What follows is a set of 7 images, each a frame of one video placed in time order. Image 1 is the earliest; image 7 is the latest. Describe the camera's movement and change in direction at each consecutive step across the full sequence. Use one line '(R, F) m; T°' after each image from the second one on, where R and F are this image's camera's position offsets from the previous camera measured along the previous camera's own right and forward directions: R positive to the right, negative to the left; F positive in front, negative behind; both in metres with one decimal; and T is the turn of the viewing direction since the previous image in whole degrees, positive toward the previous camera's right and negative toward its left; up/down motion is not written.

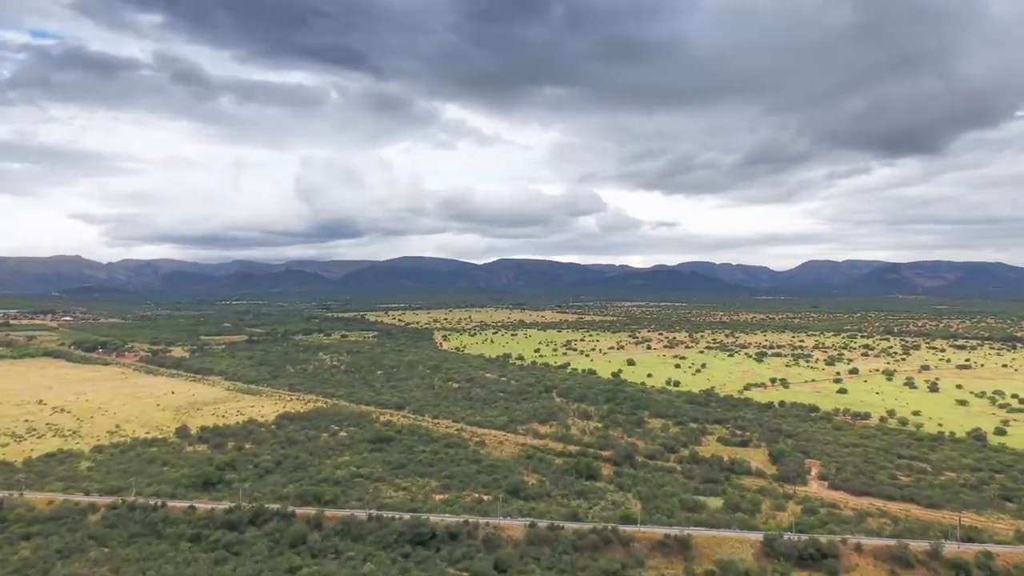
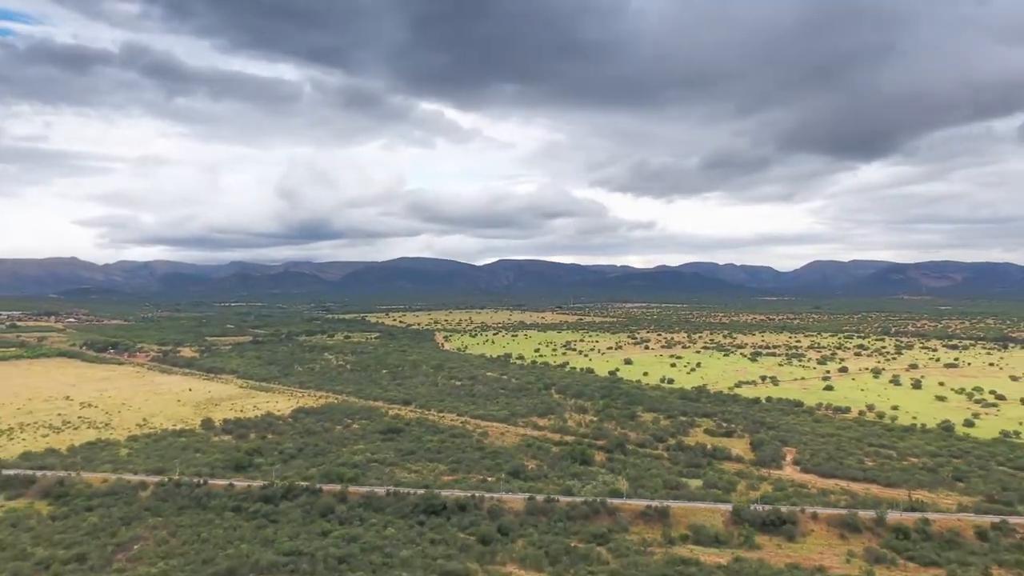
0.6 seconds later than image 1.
(-0.1, -3.5) m; 0°
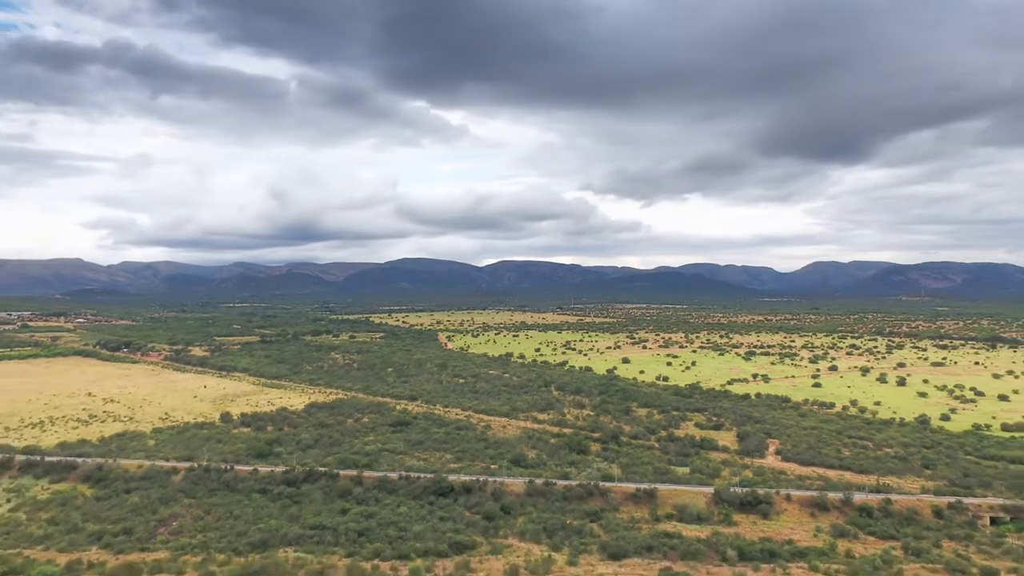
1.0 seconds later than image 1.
(0.0, -2.7) m; 0°
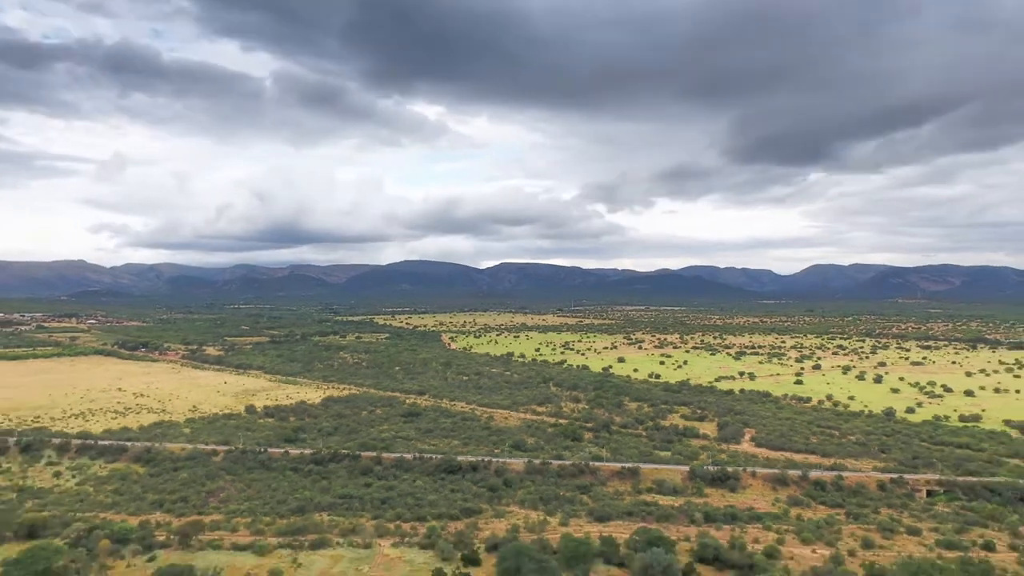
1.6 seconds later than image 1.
(0.0, -4.3) m; 0°
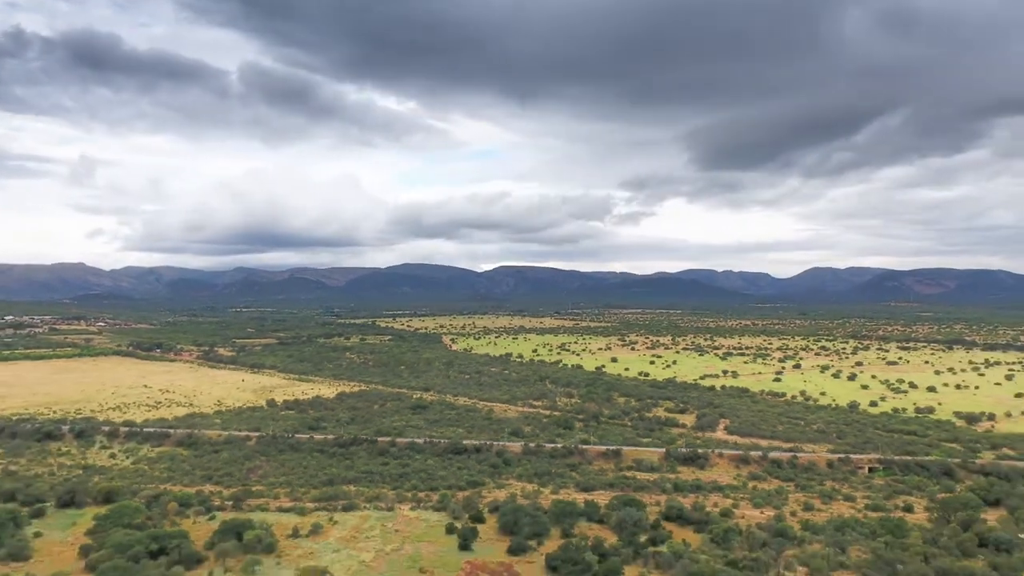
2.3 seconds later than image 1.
(0.0, -5.0) m; 0°
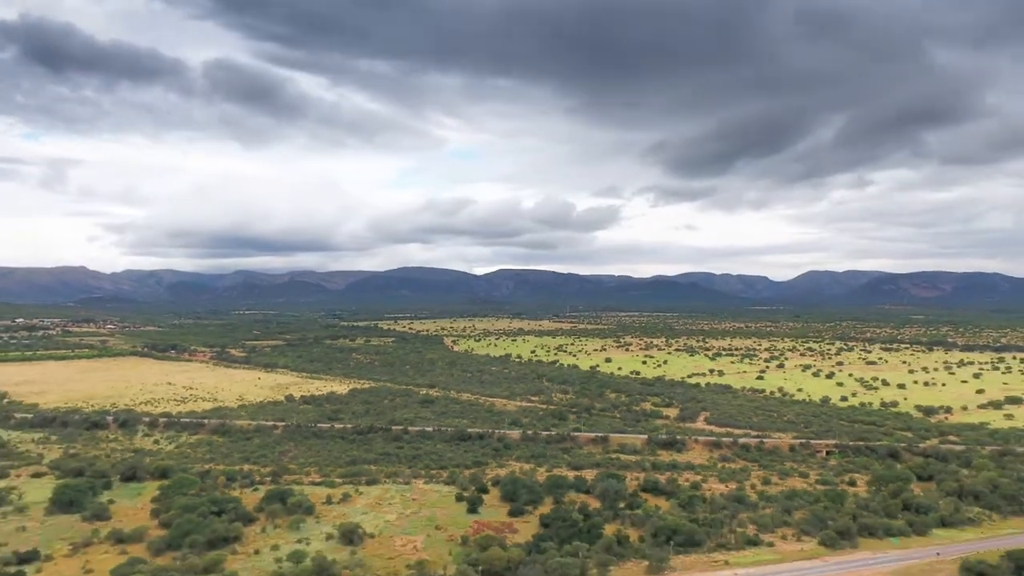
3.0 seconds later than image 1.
(0.0, -4.9) m; 0°
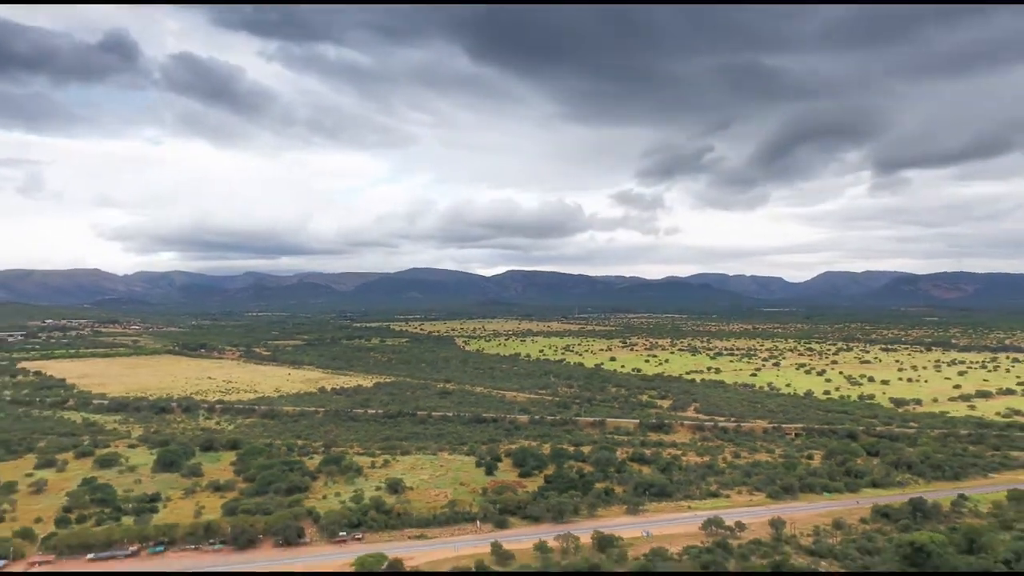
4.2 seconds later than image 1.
(0.0, -6.8) m; -1°
